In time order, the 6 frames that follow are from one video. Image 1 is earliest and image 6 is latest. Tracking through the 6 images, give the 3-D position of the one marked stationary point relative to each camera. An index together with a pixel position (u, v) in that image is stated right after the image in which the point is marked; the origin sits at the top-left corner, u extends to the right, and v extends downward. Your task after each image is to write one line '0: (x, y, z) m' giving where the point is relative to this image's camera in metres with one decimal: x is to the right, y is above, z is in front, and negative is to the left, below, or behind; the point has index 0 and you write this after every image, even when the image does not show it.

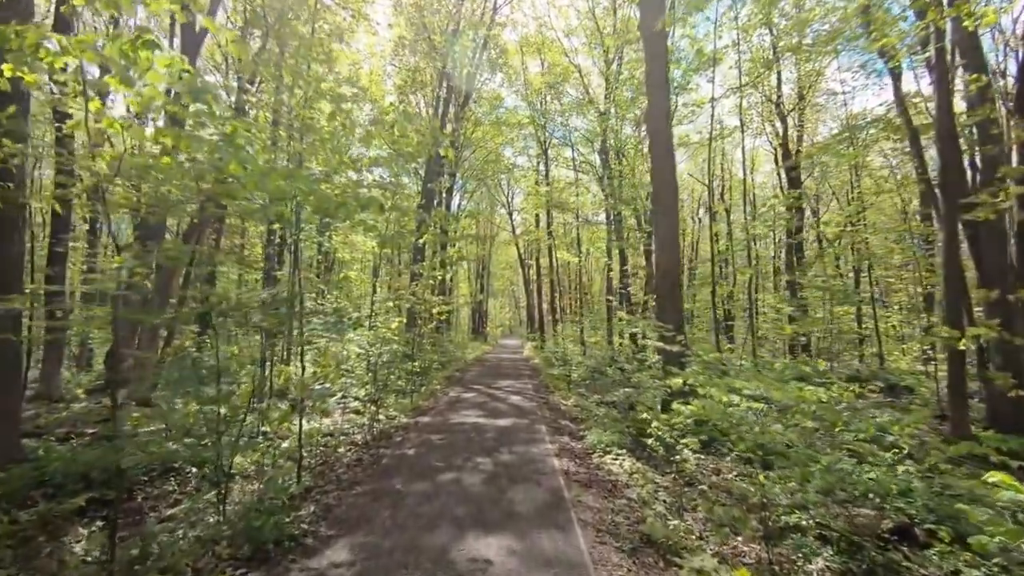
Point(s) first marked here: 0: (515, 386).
0: (+0.1, -1.6, +11.1) m
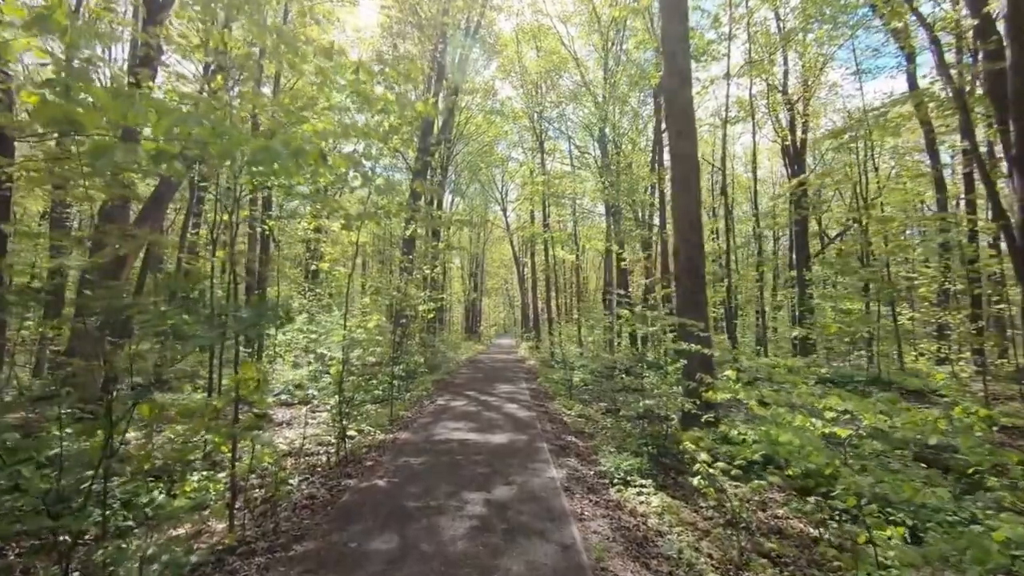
0: (0.0, -1.5, +10.0) m
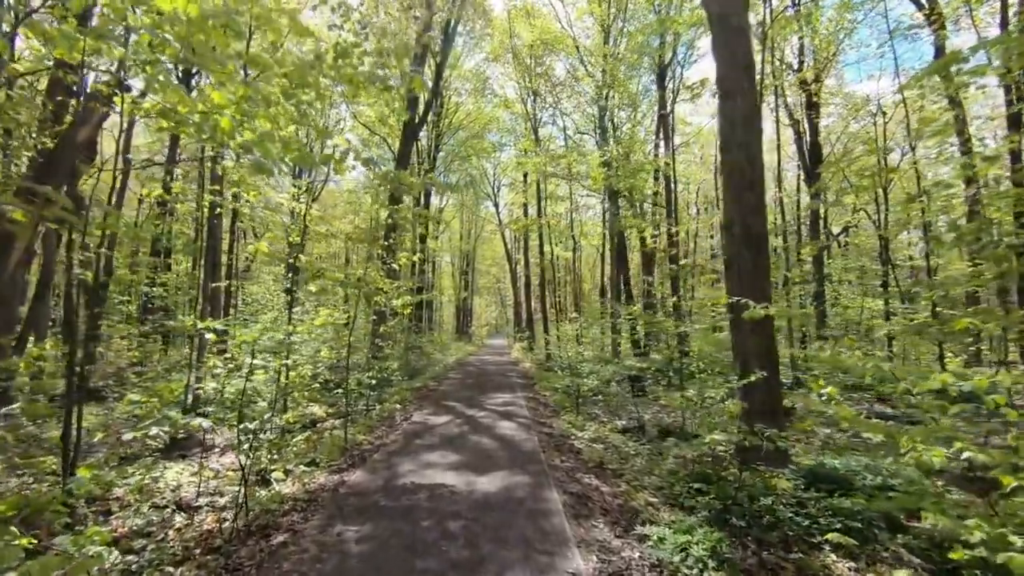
0: (-0.1, -1.4, +8.3) m
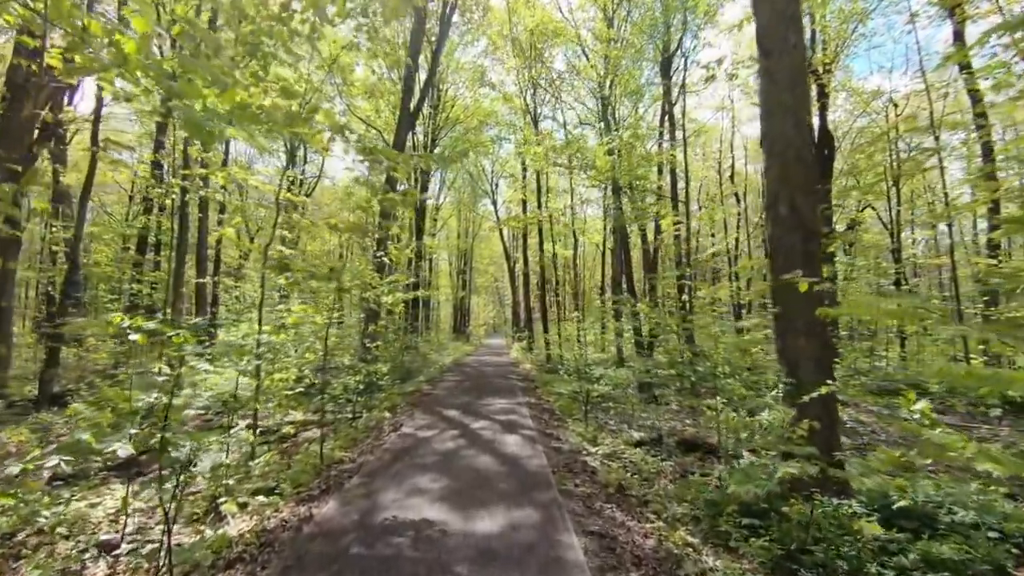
0: (0.0, -1.3, +7.6) m
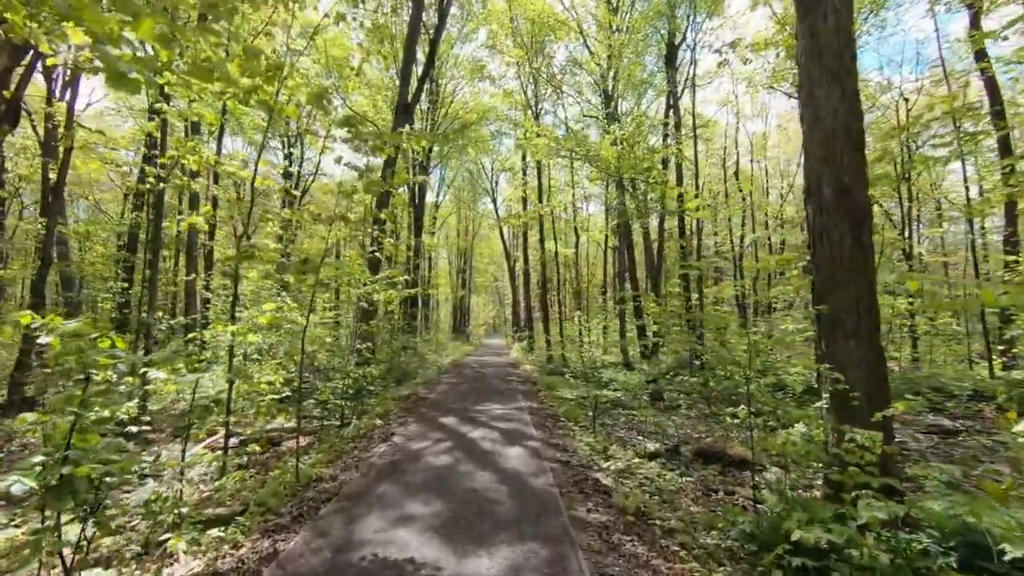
0: (0.0, -1.3, +7.0) m
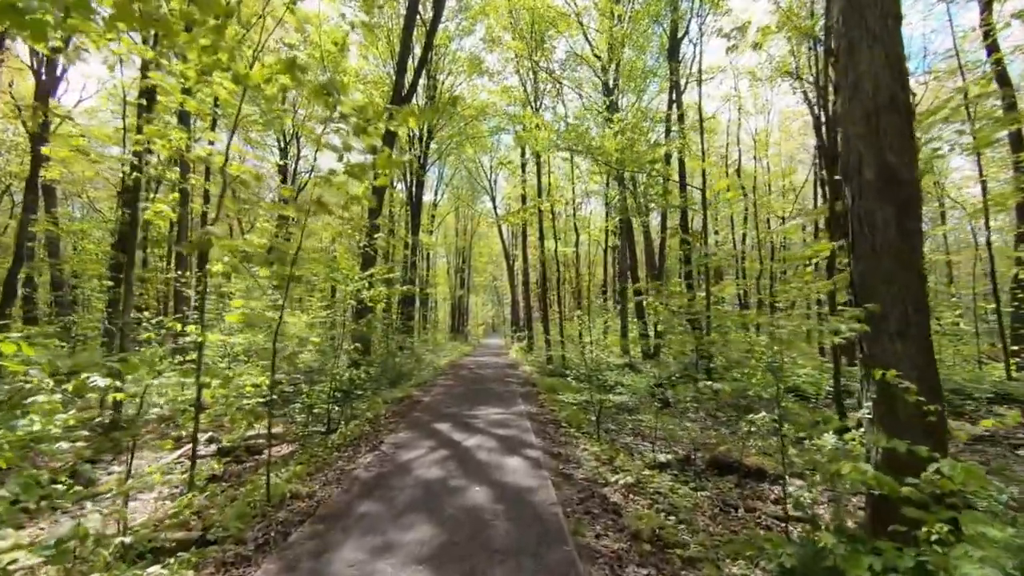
0: (0.0, -1.3, +6.6) m
